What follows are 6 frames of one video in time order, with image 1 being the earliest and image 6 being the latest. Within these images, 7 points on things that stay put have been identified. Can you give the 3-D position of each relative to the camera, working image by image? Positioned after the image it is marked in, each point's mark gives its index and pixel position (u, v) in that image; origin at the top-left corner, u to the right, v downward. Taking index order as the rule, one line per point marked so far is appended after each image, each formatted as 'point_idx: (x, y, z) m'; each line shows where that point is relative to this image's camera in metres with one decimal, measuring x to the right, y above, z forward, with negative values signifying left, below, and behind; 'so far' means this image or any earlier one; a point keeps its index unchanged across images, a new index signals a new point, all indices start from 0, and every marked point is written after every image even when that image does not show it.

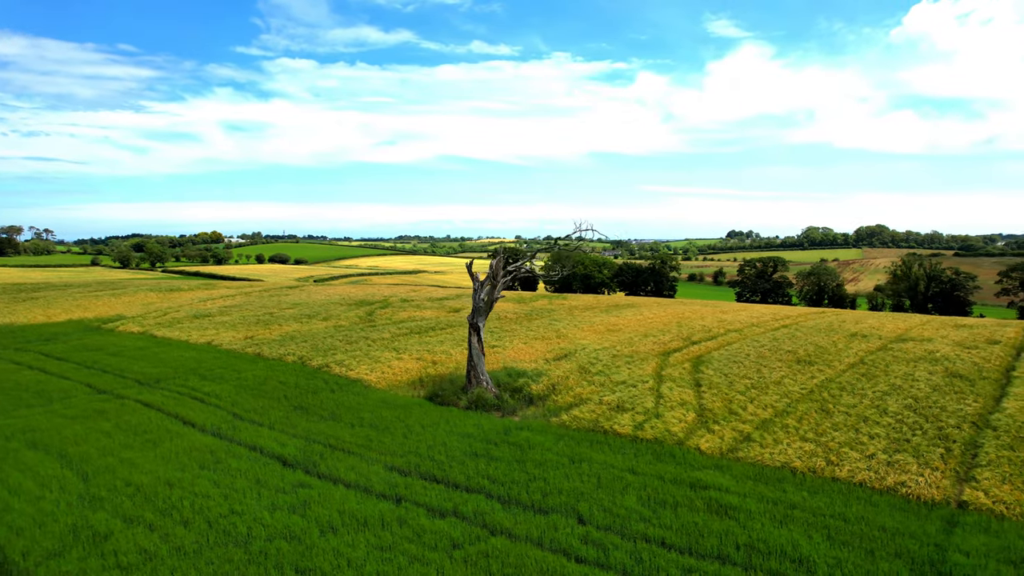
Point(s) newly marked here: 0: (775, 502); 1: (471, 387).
0: (+4.7, -3.8, +11.8) m
1: (-1.1, -2.8, +18.9) m
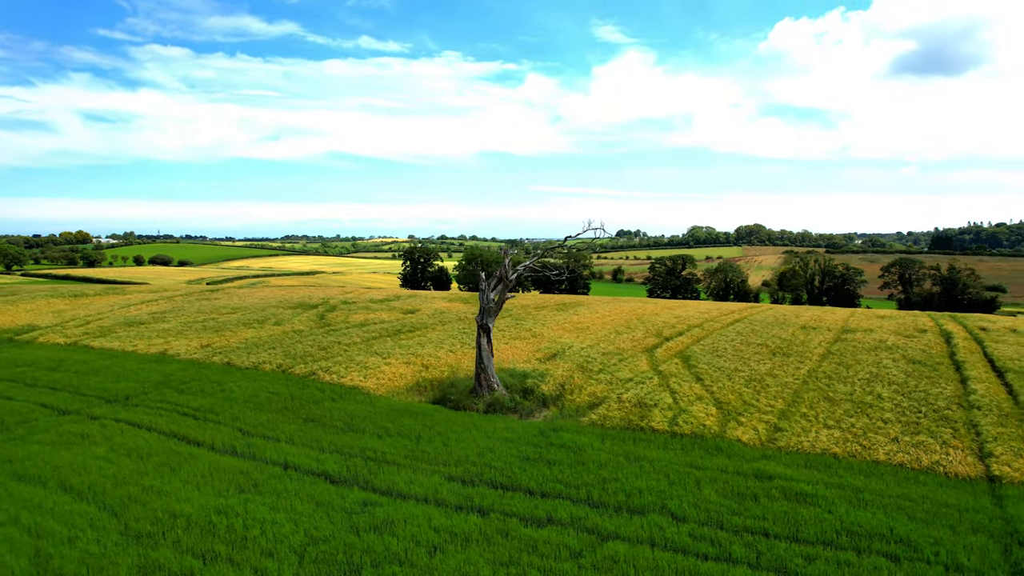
0: (+6.1, -3.7, +12.4) m
1: (-0.8, -2.9, +18.5) m
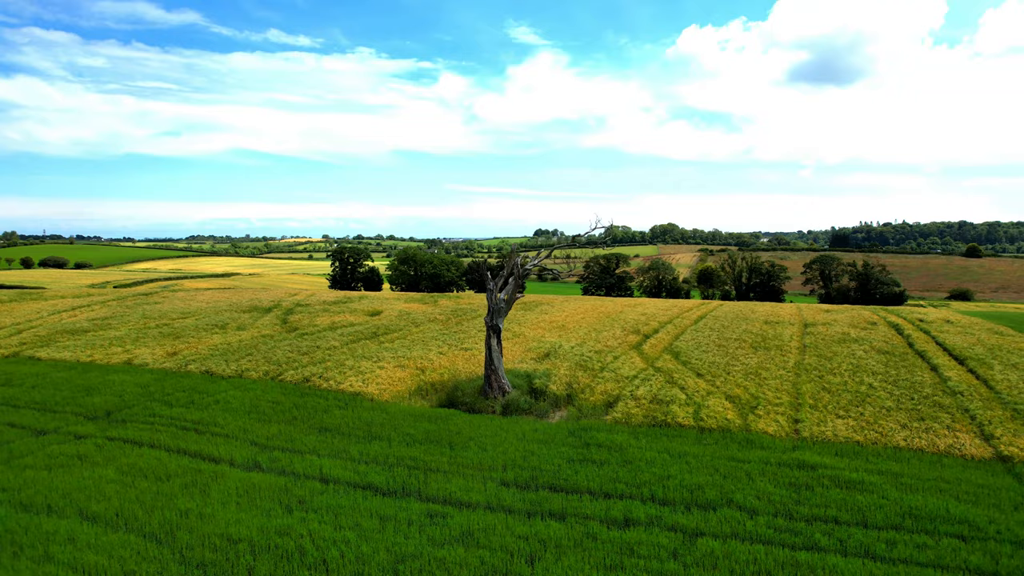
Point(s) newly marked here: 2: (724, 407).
0: (+7.2, -3.6, +13.0) m
1: (-0.5, -2.8, +18.1) m
2: (+5.4, -3.0, +16.9) m
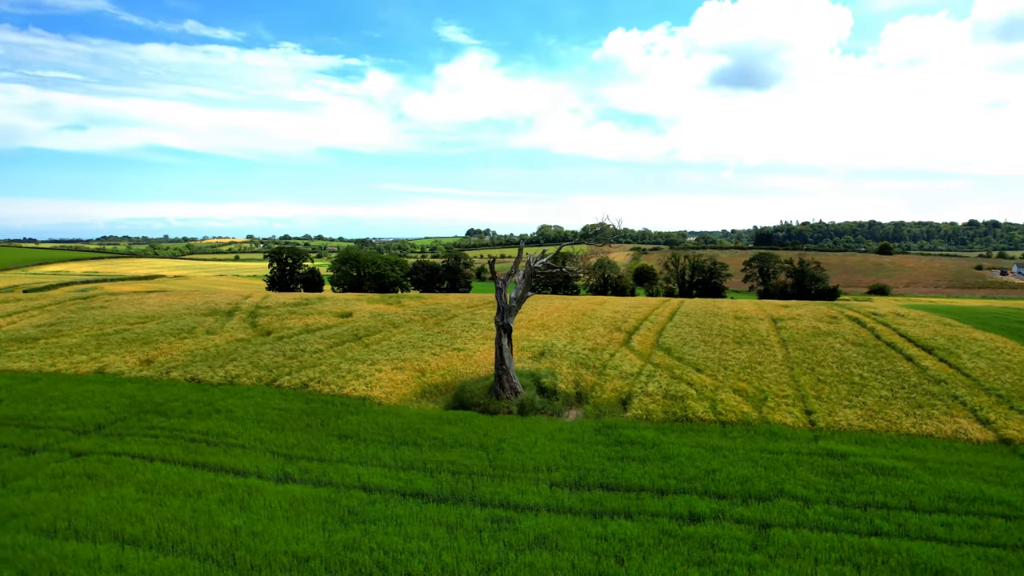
0: (+8.0, -3.5, +13.6) m
1: (-0.2, -2.8, +17.8) m
2: (+5.8, -2.9, +17.3) m
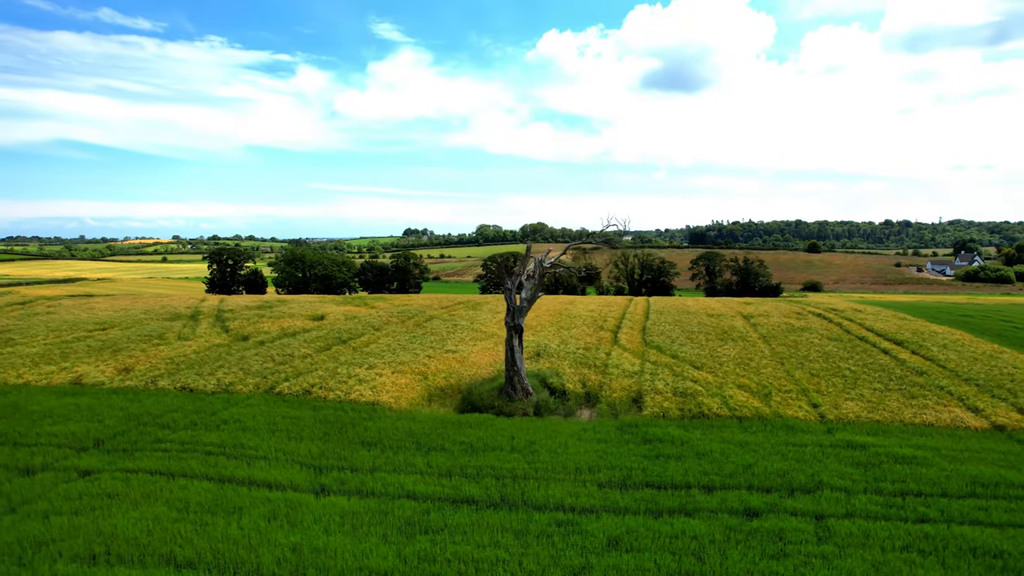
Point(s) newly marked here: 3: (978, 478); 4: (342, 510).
0: (+8.7, -3.4, +14.2) m
1: (+0.1, -2.8, +17.6) m
2: (+6.1, -2.9, +17.7) m
3: (+8.8, -3.6, +12.5) m
4: (-2.8, -3.7, +11.0) m
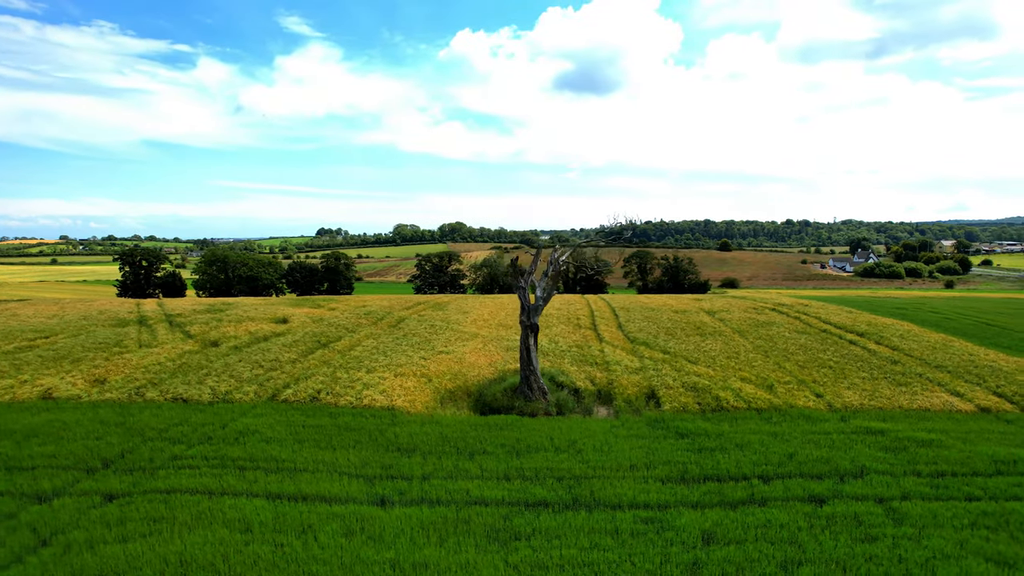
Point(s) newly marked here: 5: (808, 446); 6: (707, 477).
0: (+9.6, -3.2, +15.2) m
1: (+0.6, -2.8, +17.4) m
2: (+6.5, -2.8, +18.3) m
3: (+9.8, -3.4, +13.5) m
4: (-1.5, -3.6, +10.5) m
5: (+6.2, -3.3, +14.1) m
6: (+3.6, -3.5, +12.4) m
